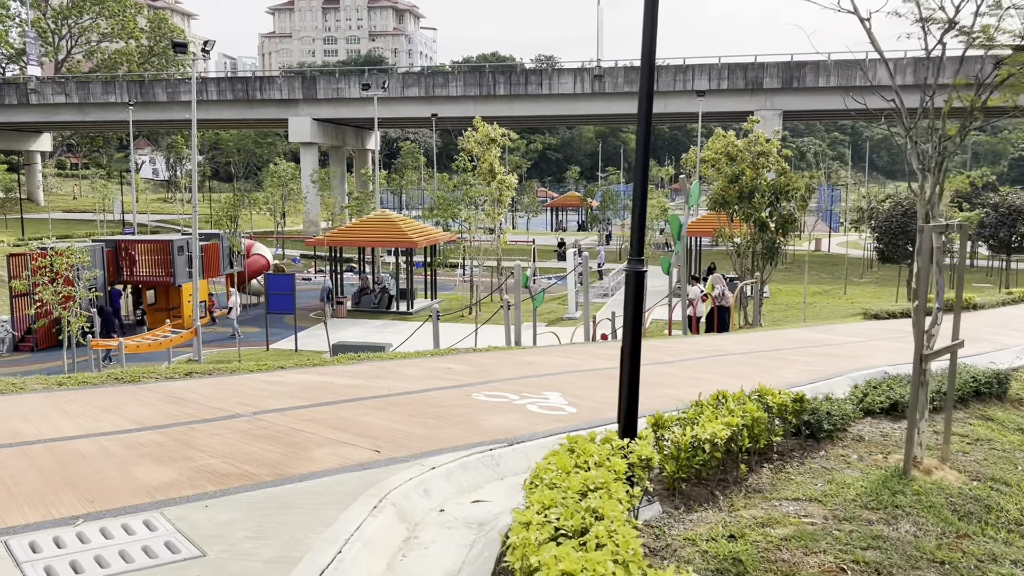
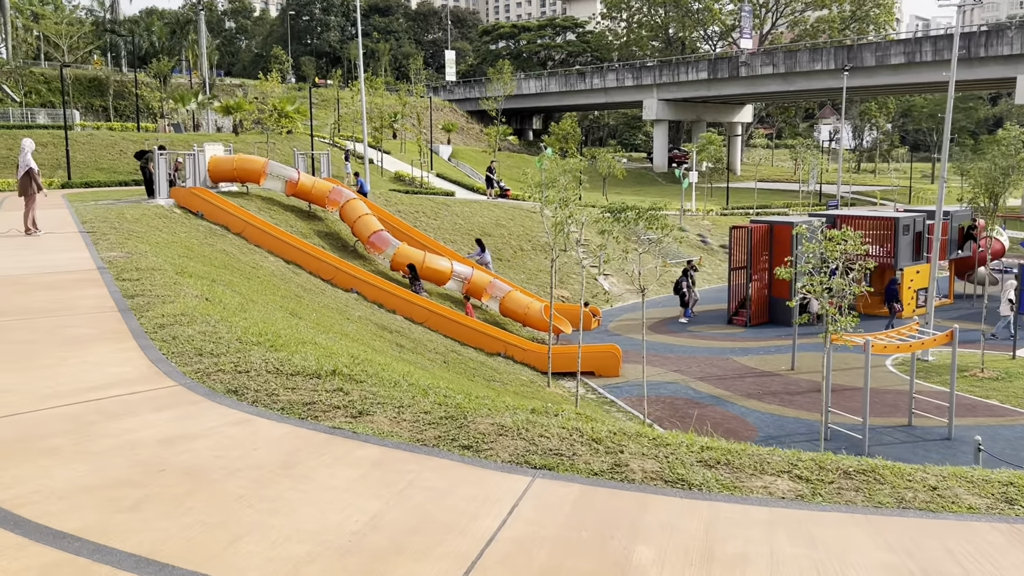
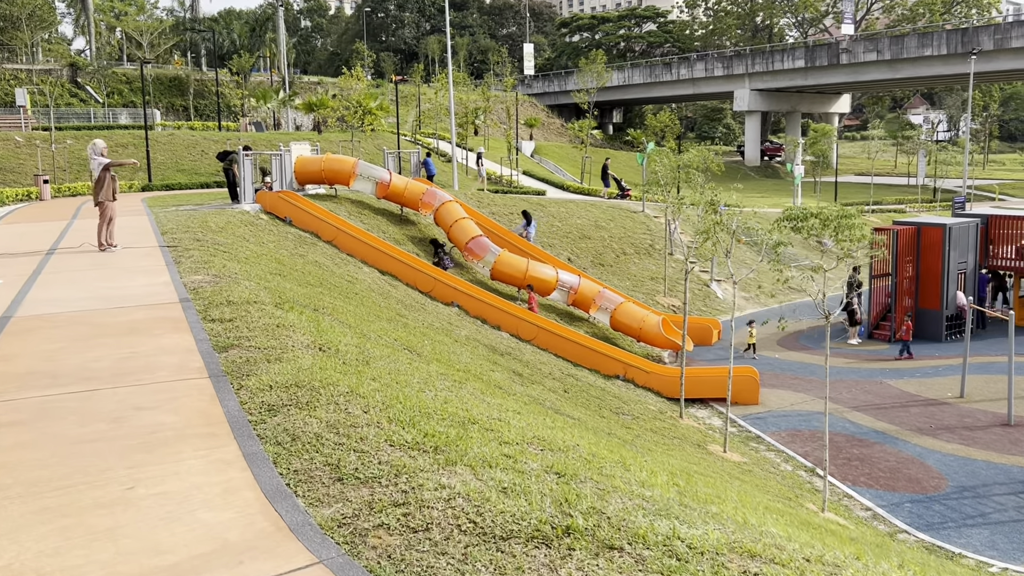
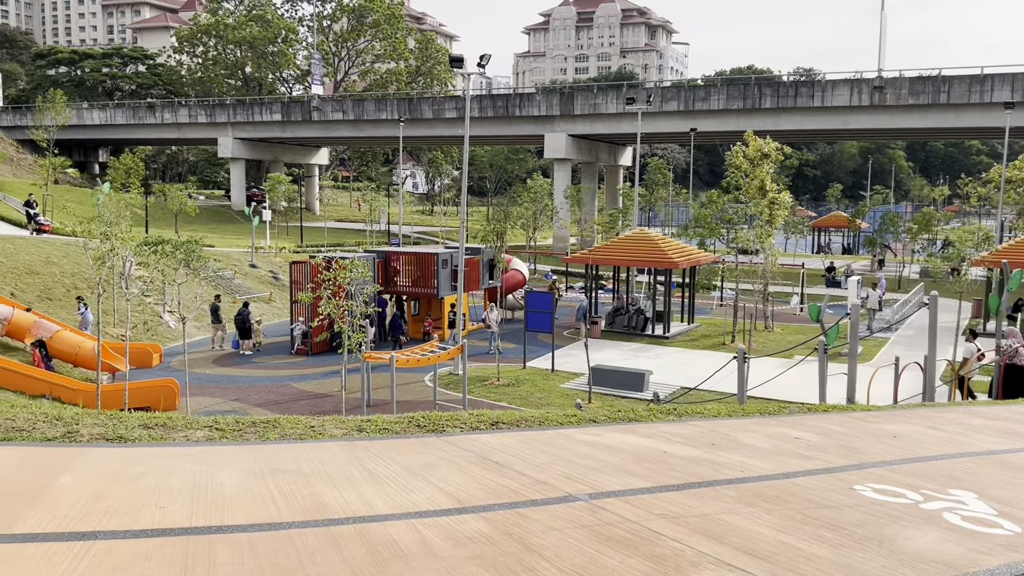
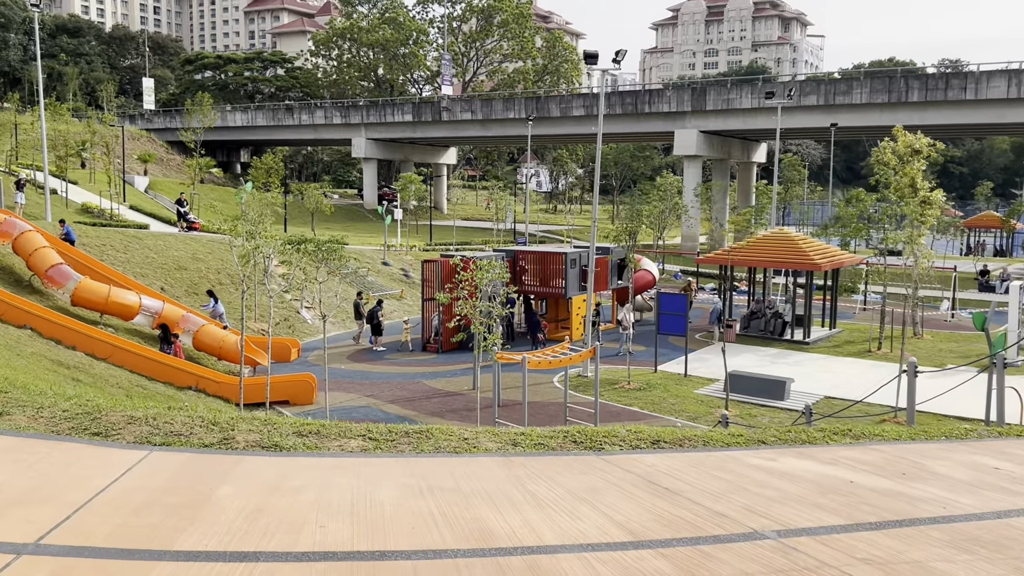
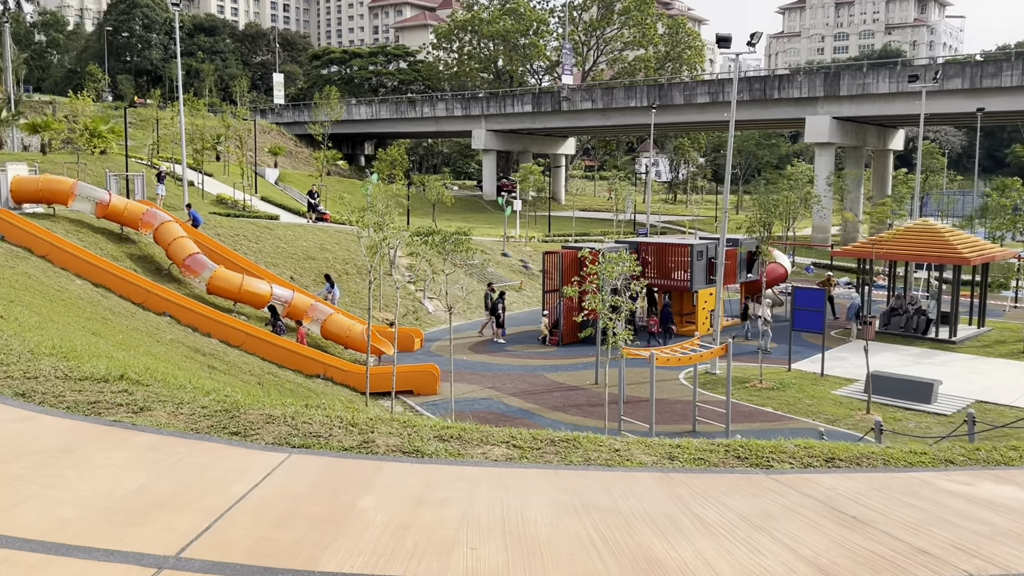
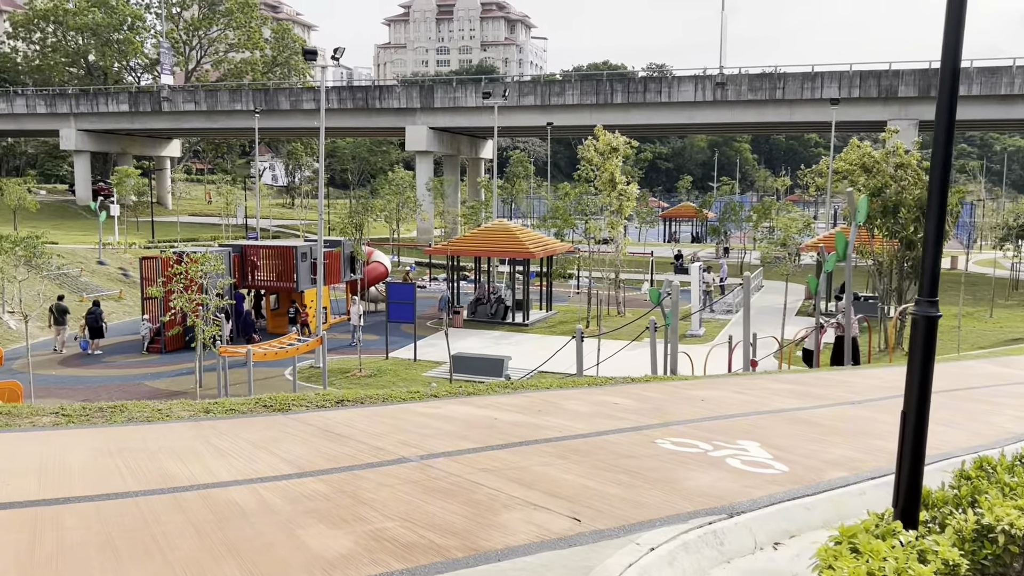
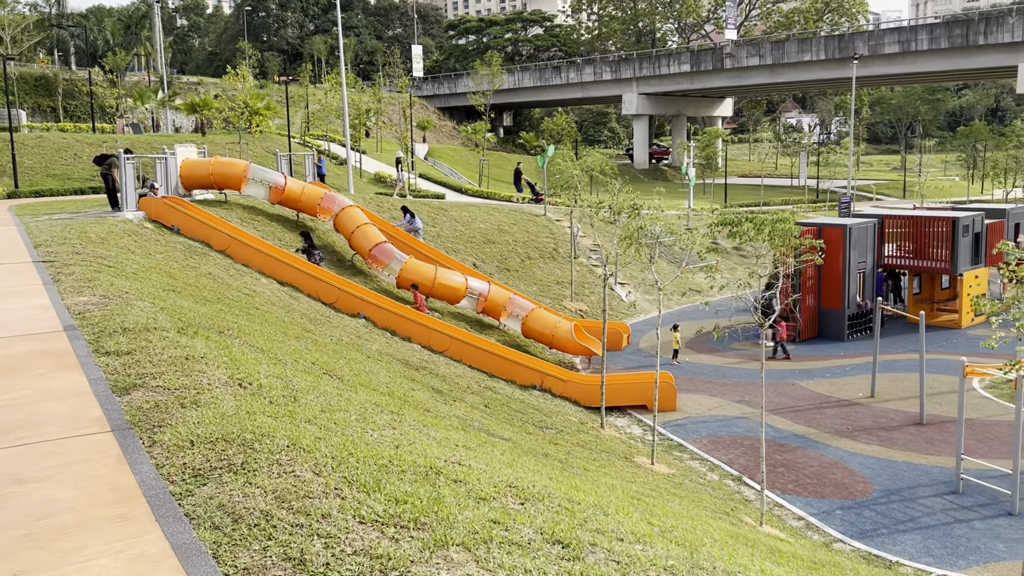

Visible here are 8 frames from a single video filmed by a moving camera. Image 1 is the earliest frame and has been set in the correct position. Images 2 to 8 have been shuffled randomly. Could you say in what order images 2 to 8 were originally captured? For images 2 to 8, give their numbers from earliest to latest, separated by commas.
7, 4, 5, 6, 2, 3, 8
